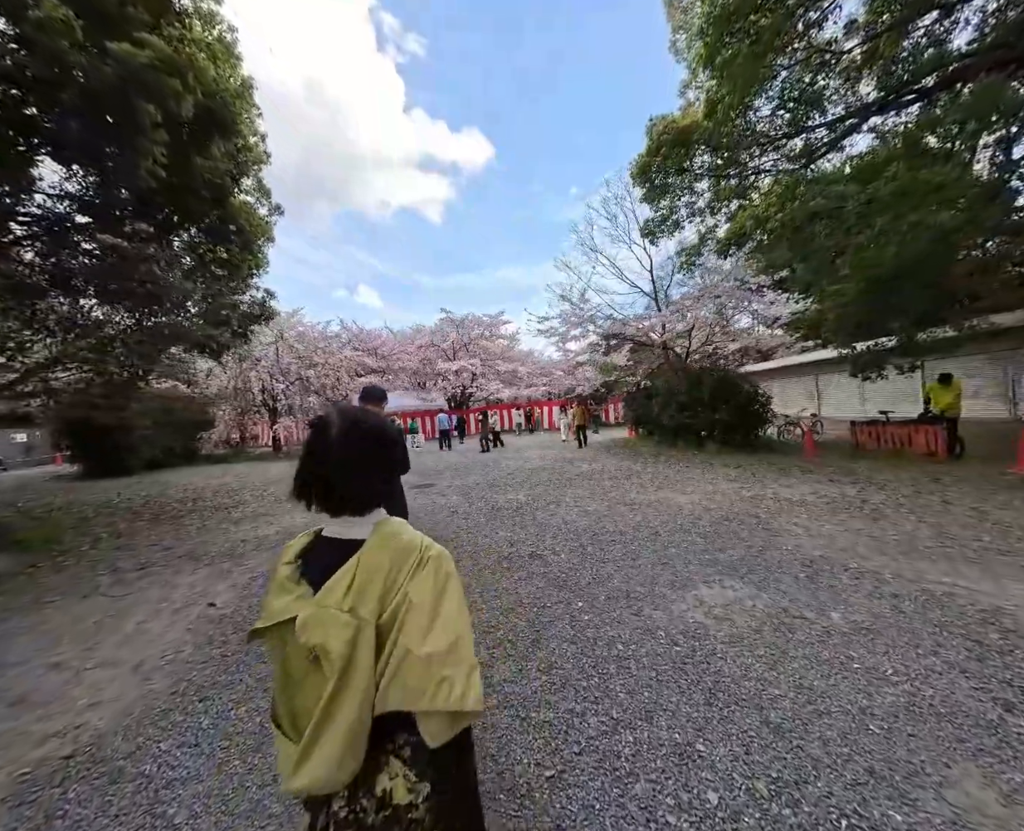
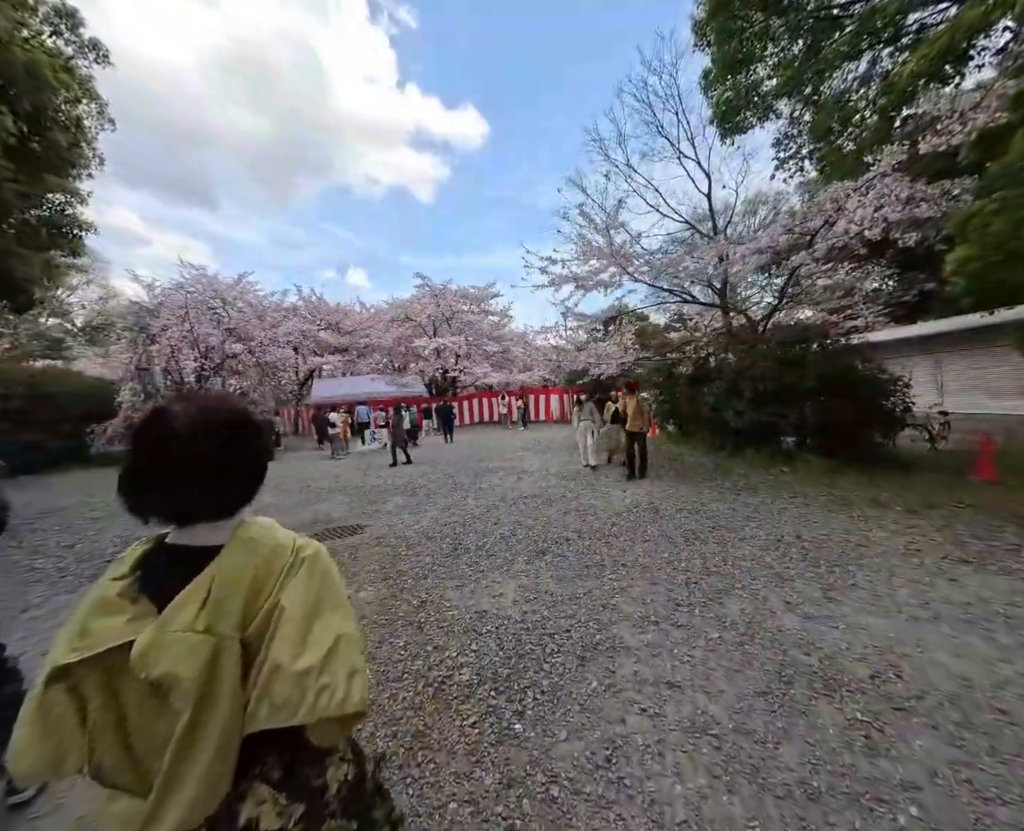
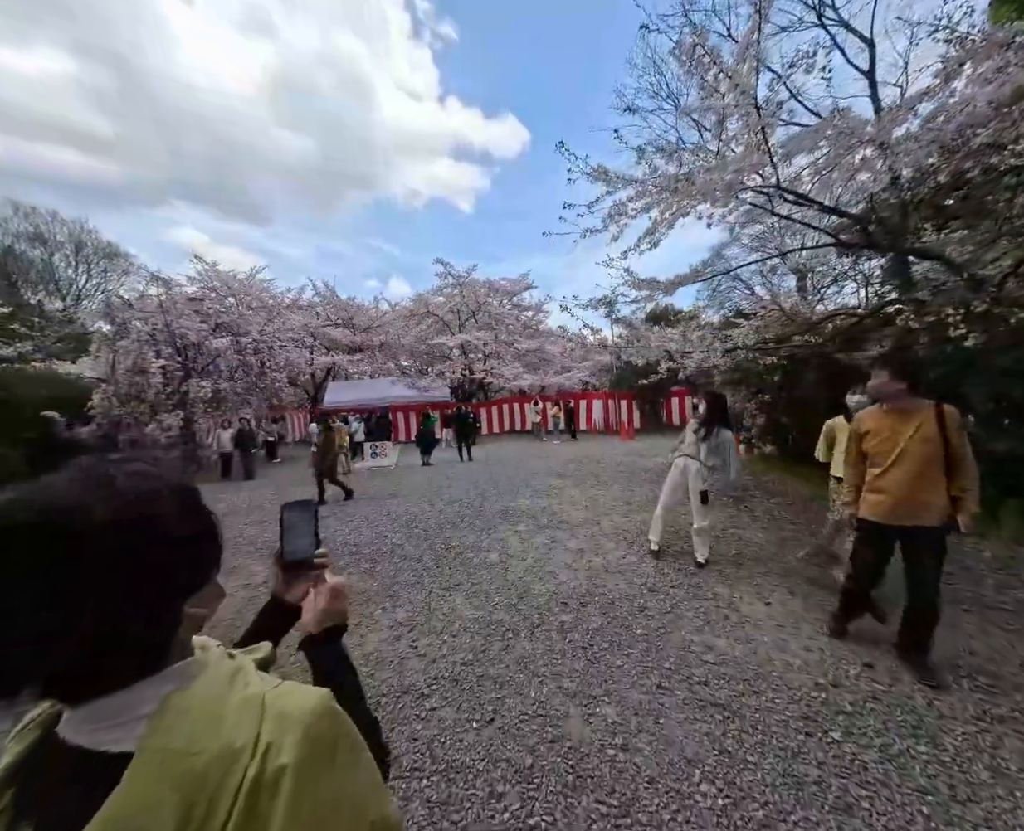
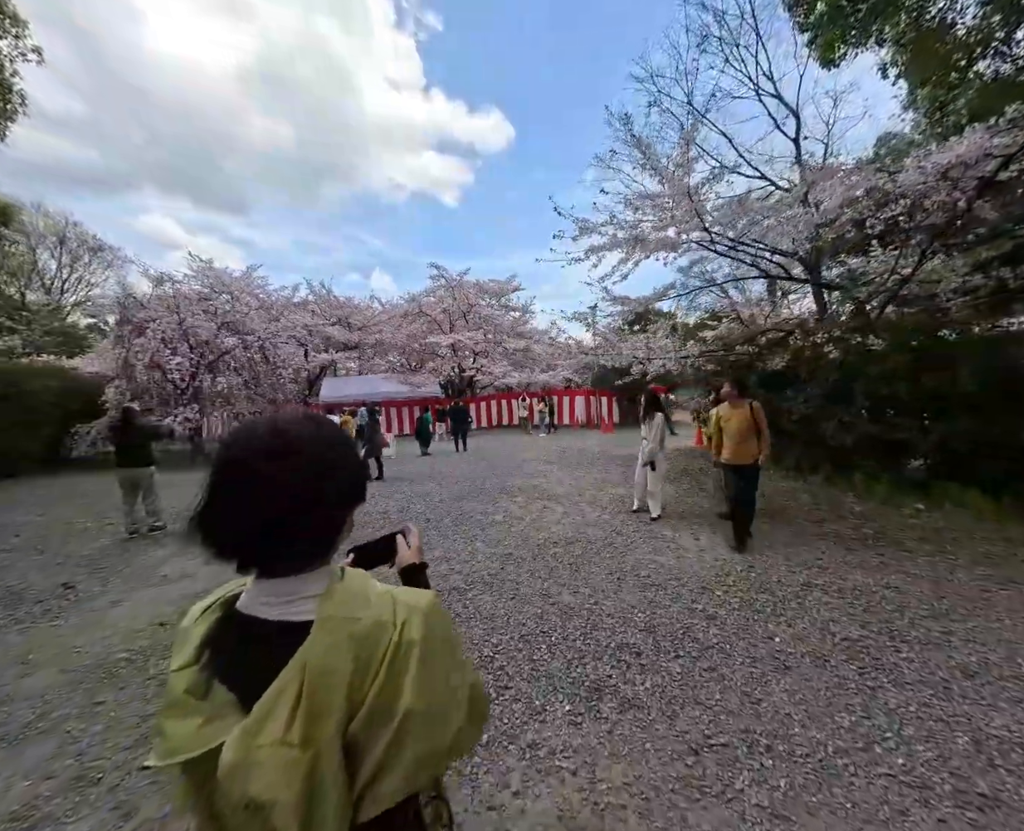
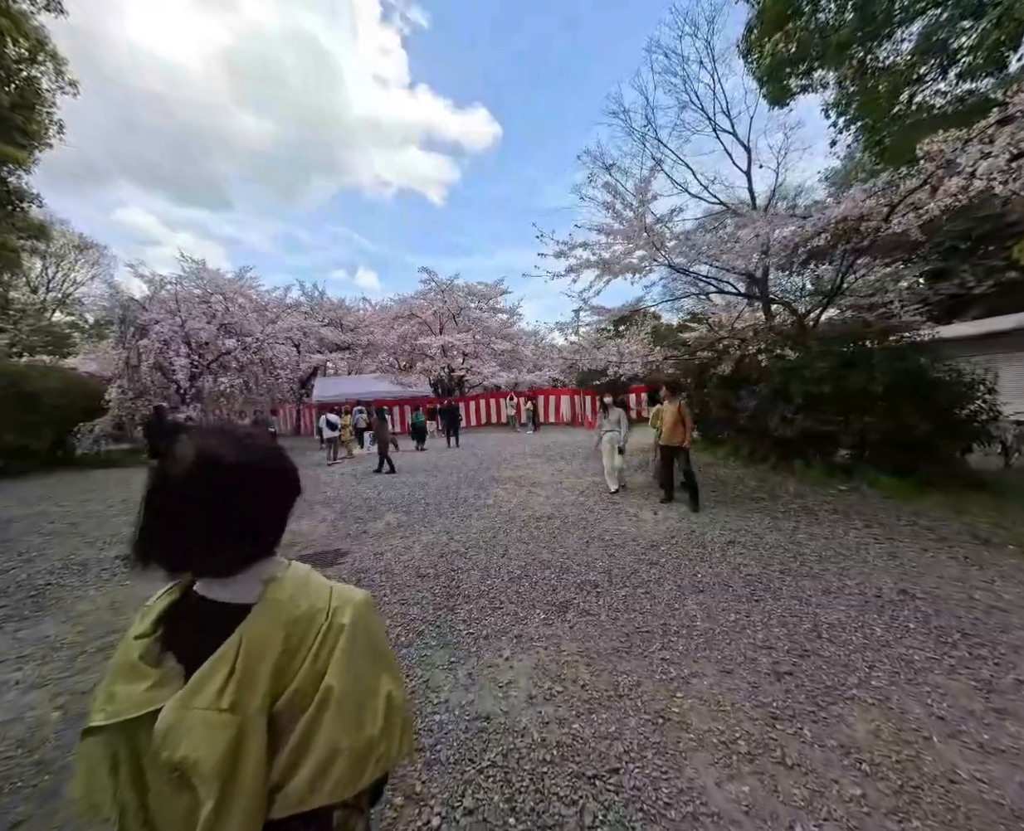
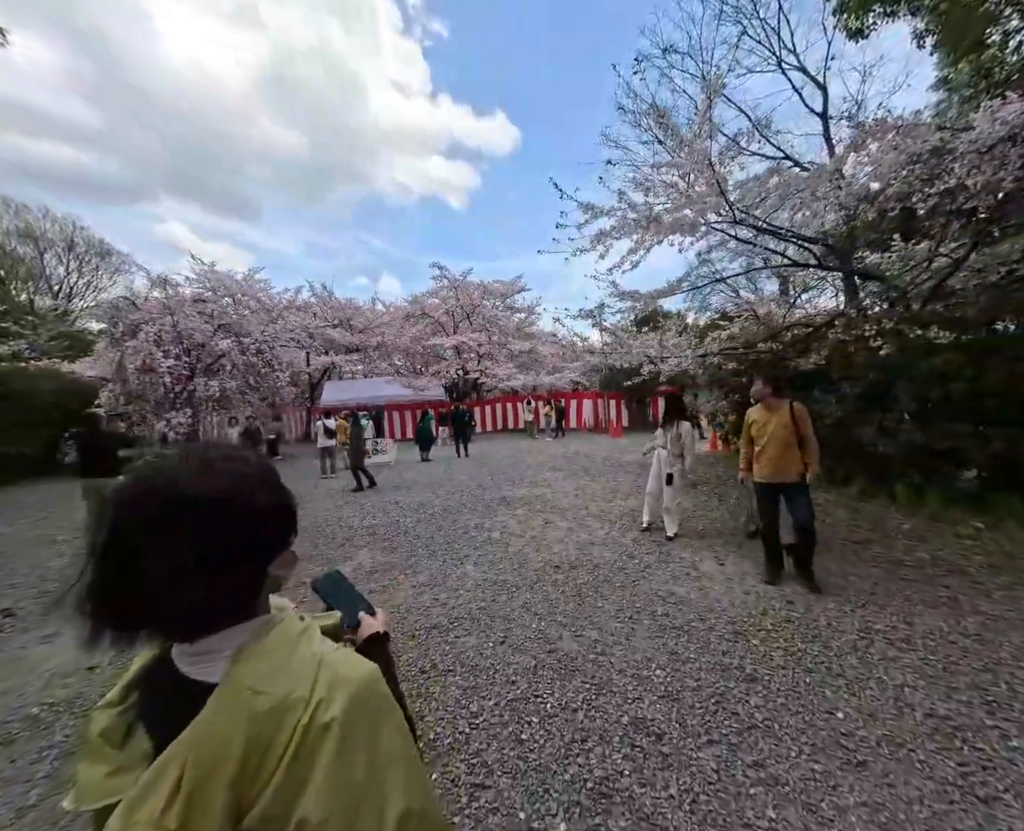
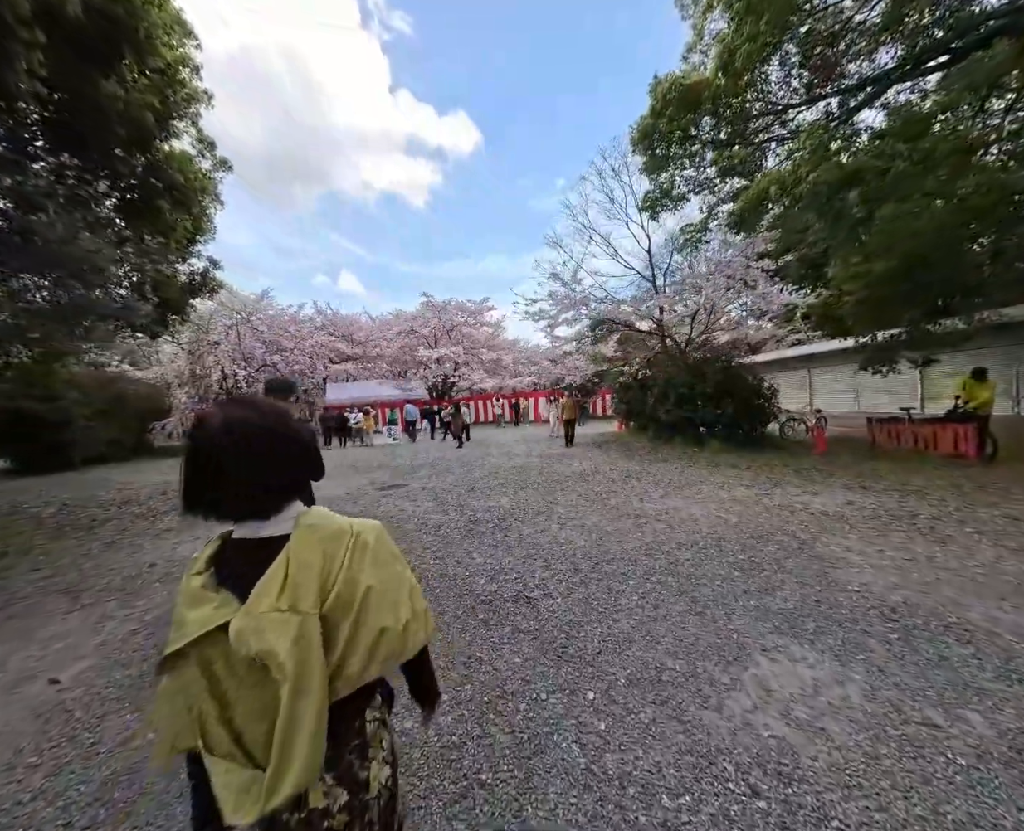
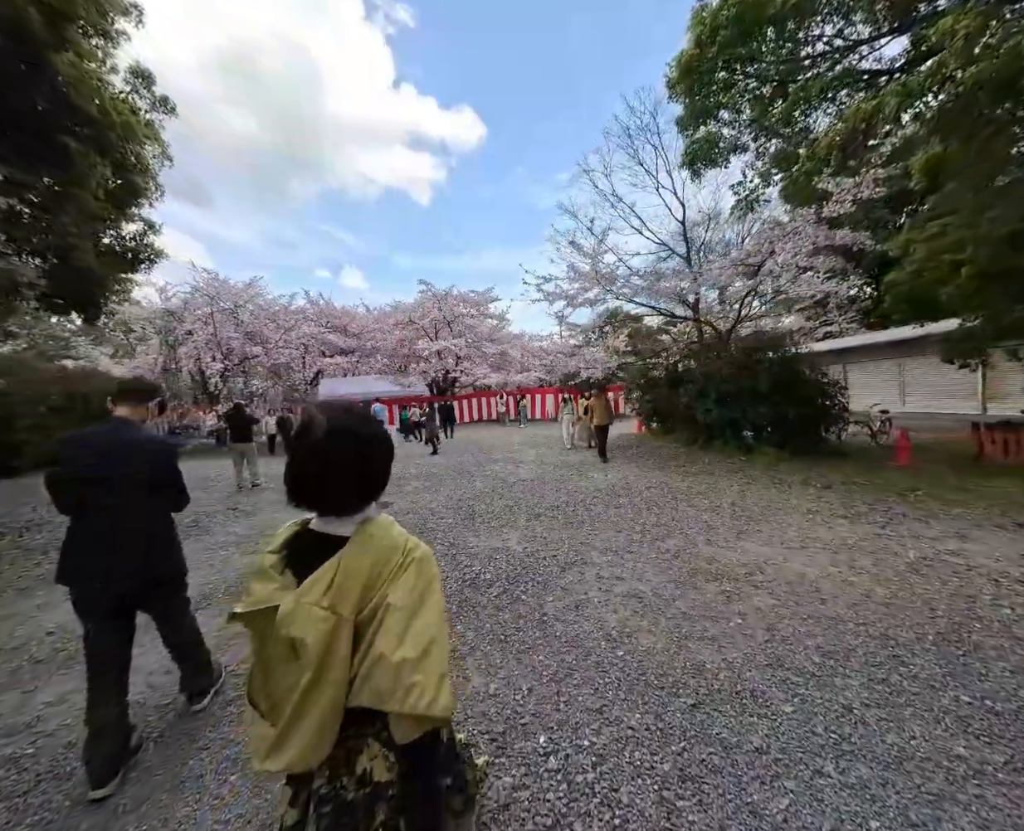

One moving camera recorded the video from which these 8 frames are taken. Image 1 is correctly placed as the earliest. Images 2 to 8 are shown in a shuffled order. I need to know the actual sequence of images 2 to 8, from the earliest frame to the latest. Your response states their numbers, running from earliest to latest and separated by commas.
7, 8, 2, 5, 4, 6, 3
